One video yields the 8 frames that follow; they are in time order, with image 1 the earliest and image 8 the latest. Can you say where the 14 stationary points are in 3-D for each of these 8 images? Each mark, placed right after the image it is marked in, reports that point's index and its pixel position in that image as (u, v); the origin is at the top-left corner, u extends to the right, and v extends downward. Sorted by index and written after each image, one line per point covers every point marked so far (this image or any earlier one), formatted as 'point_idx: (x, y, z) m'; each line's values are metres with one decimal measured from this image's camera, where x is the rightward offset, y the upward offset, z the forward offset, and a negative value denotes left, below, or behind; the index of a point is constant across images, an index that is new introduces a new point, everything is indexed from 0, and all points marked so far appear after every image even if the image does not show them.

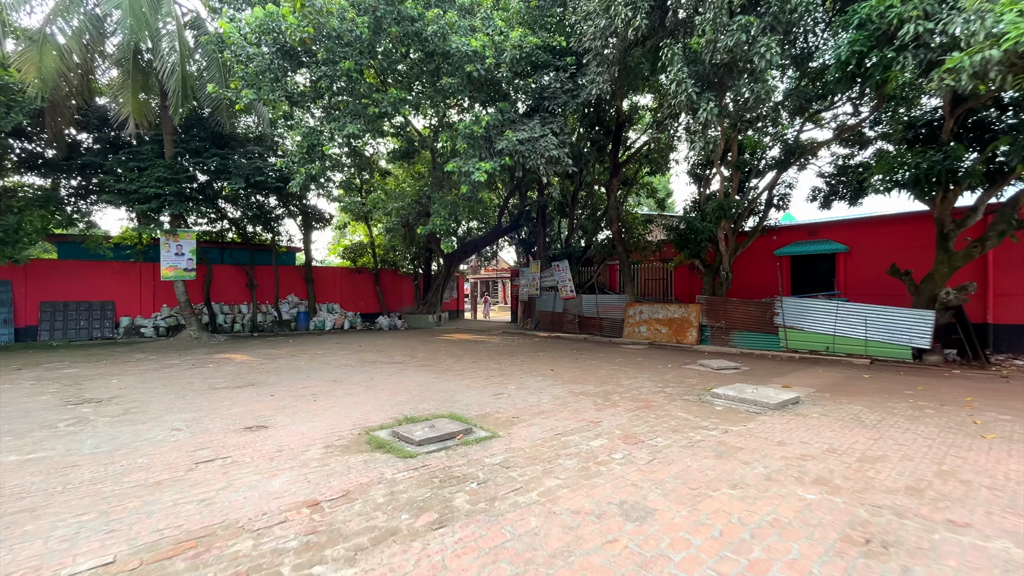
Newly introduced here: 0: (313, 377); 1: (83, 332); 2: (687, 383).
0: (-3.4, -1.5, +7.8) m
1: (-13.1, -1.4, +14.0) m
2: (+2.7, -1.5, +7.2) m
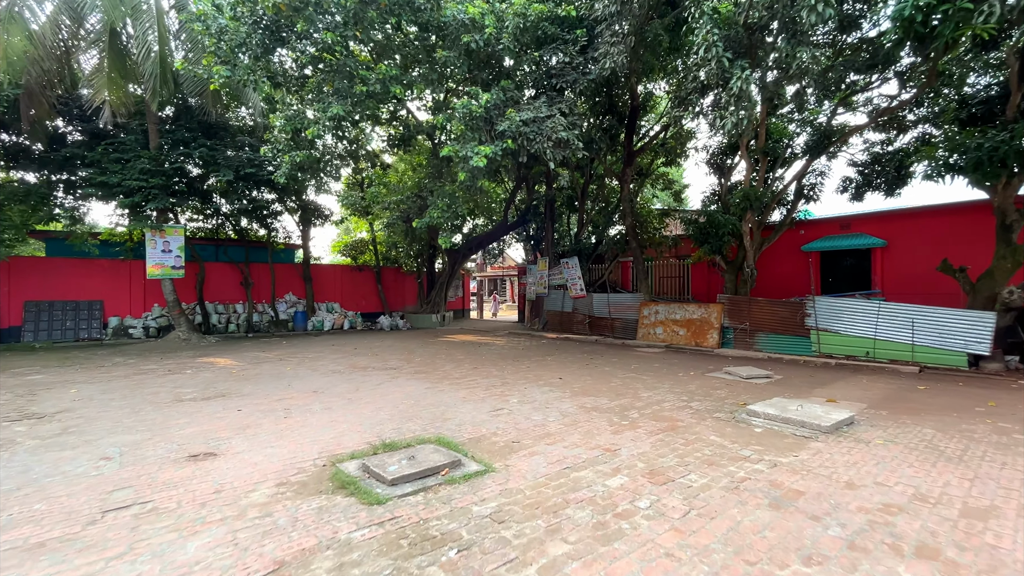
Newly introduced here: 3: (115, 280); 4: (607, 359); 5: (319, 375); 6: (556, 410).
0: (-3.4, -1.5, +7.0) m
1: (-13.0, -1.3, +13.4) m
2: (+2.8, -1.5, +6.3) m
3: (-12.4, +0.2, +14.3) m
4: (+2.0, -1.5, +9.9) m
5: (-3.4, -1.5, +8.2) m
6: (+0.5, -1.5, +5.6) m
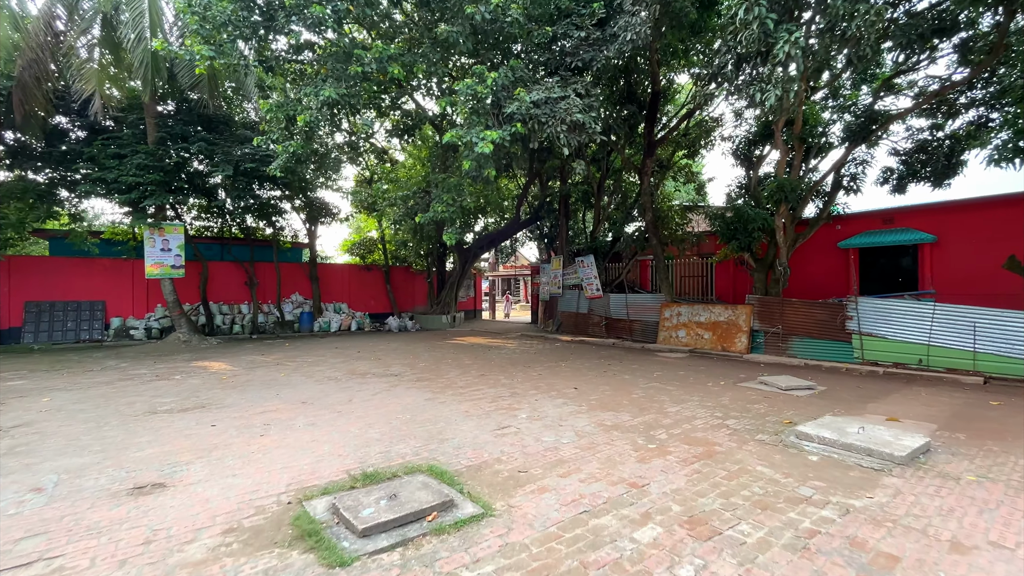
0: (-3.2, -1.5, +6.4) m
1: (-12.6, -1.3, +13.1) m
2: (+2.9, -1.5, +5.5) m
3: (-12.0, +0.2, +14.0) m
4: (+2.3, -1.5, +9.1) m
5: (-3.3, -1.5, +7.6) m
6: (+0.6, -1.5, +4.9) m
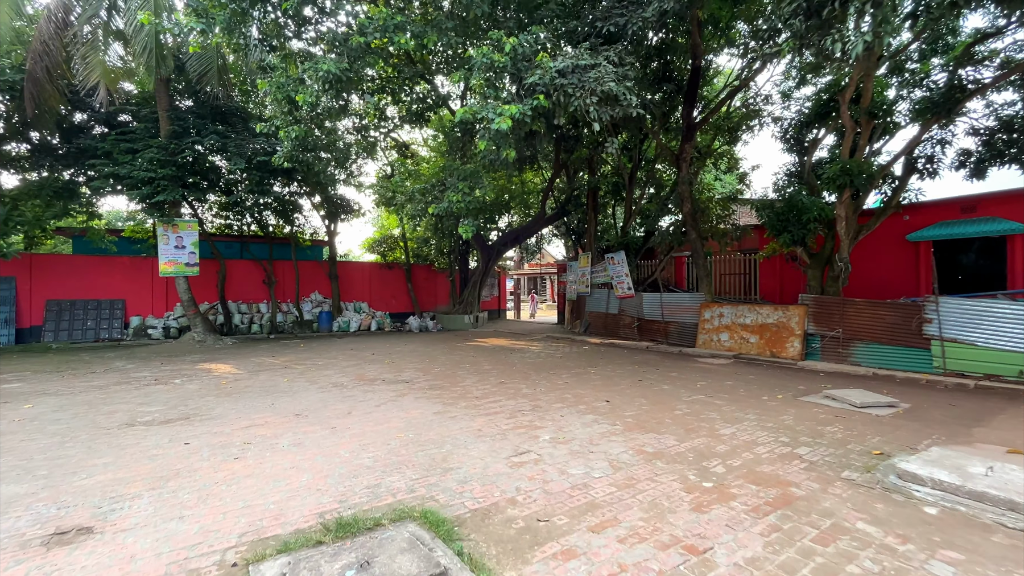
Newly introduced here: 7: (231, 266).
0: (-3.0, -1.5, +5.7) m
1: (-12.0, -1.3, +13.0) m
2: (+3.1, -1.5, +4.5) m
3: (-11.3, +0.3, +13.8) m
4: (+2.7, -1.5, +8.1) m
5: (-2.9, -1.5, +6.9) m
6: (+0.8, -1.5, +4.0) m
7: (-9.2, +0.7, +15.0) m
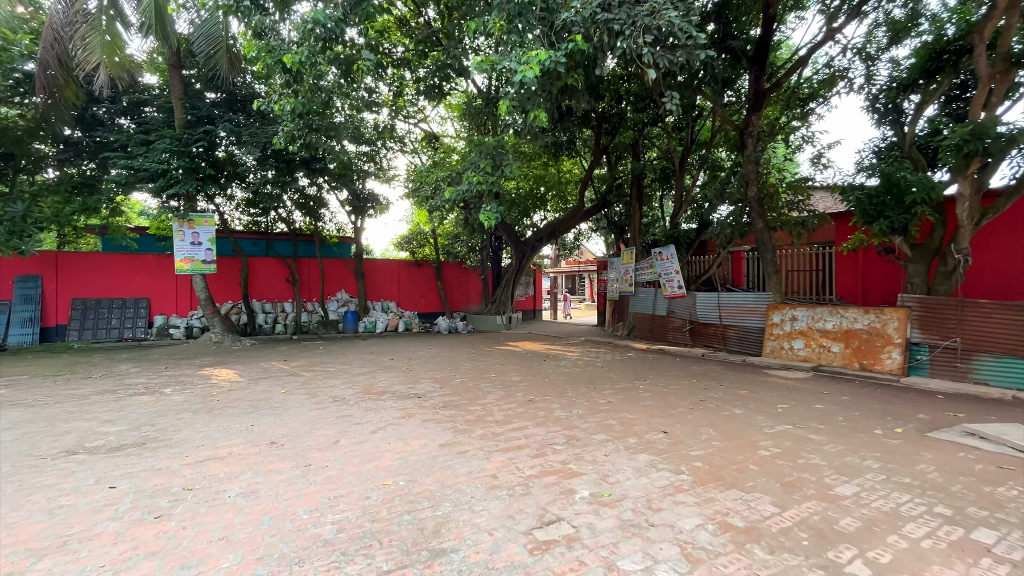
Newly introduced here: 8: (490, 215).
0: (-2.7, -1.5, +4.7) m
1: (-11.0, -1.2, +12.7) m
2: (+3.3, -1.4, +3.0) m
3: (-10.3, +0.3, +13.5) m
4: (+3.1, -1.5, +6.6) m
5: (-2.6, -1.5, +5.9) m
6: (+0.9, -1.4, +2.7) m
7: (-8.1, +0.8, +14.5) m
8: (-0.6, +2.0, +12.0) m
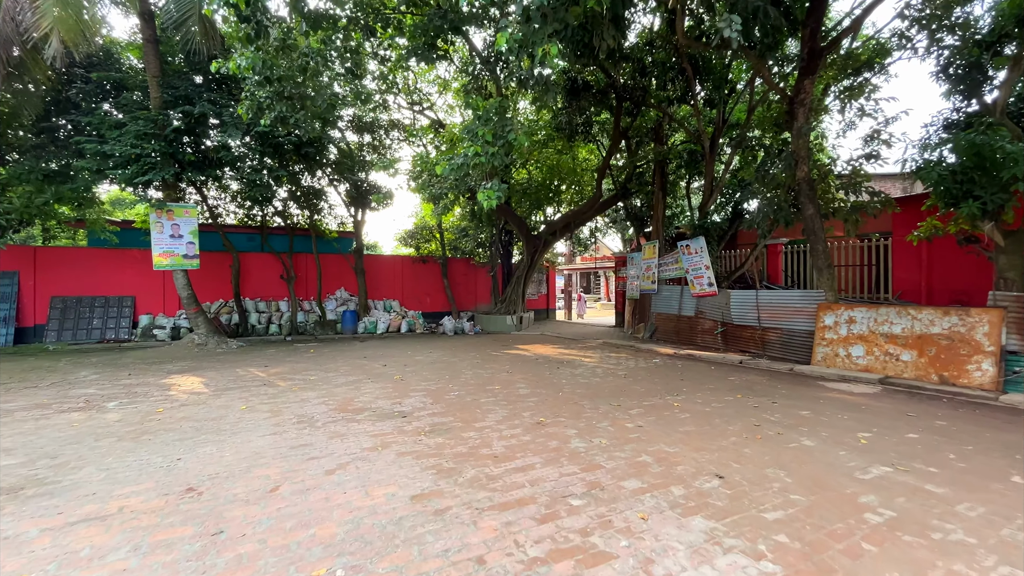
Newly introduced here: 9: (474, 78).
0: (-2.7, -1.4, +3.6) m
1: (-10.8, -1.2, +11.8) m
2: (+3.2, -1.4, +1.7) m
3: (-10.0, +0.4, +12.6) m
4: (+3.2, -1.4, +5.3) m
5: (-2.5, -1.4, +4.8) m
6: (+0.9, -1.4, +1.5) m
7: (-7.8, +0.9, +13.6) m
8: (-0.4, +2.0, +10.8) m
9: (-0.9, +5.2, +11.3) m
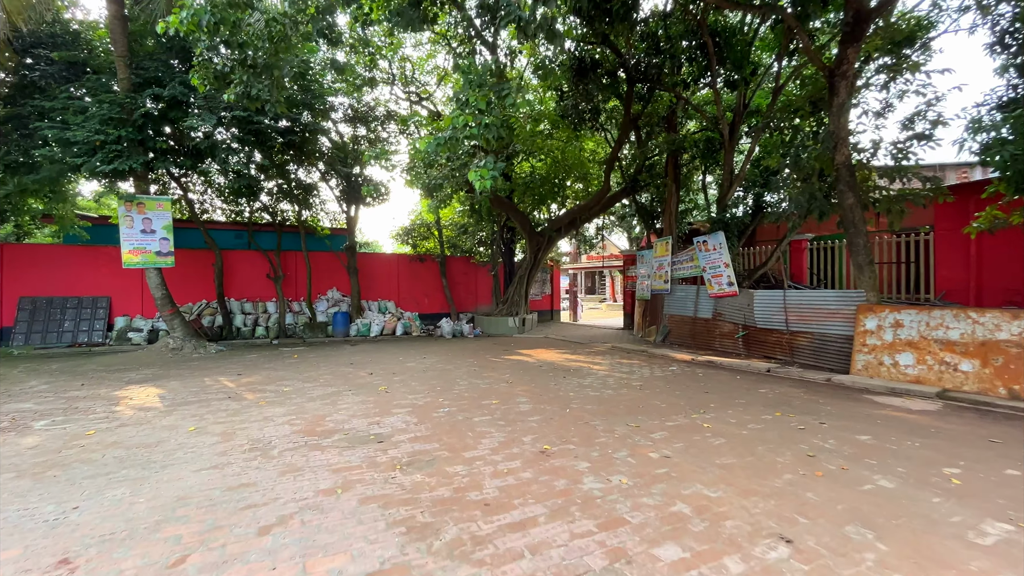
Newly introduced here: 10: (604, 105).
0: (-2.7, -1.4, +2.8) m
1: (-10.7, -1.2, +11.0) m
2: (+3.2, -1.4, +0.8) m
3: (-10.0, +0.4, +11.8) m
4: (+3.2, -1.4, +4.4) m
5: (-2.5, -1.4, +3.9) m
6: (+0.8, -1.4, +0.6) m
7: (-7.8, +0.9, +12.8) m
8: (-0.4, +2.0, +9.9) m
9: (-0.9, +5.2, +10.5) m
10: (+2.3, +4.6, +11.6) m
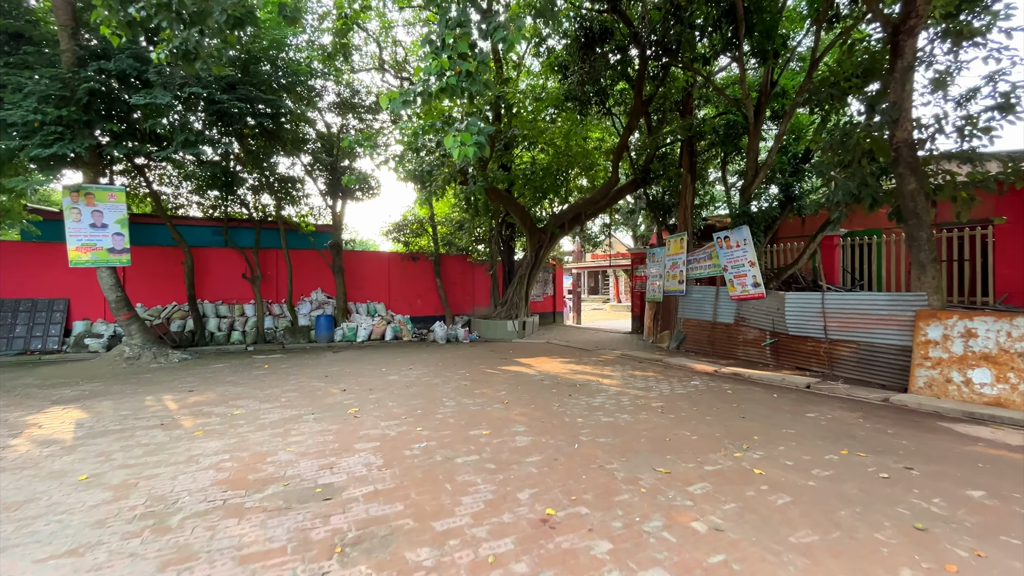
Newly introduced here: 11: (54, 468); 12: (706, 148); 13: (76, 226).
0: (-2.8, -1.4, +1.7) m
1: (-10.8, -1.2, +10.0) m
2: (+3.1, -1.4, -0.3) m
3: (-10.0, +0.3, +10.7) m
4: (+3.1, -1.4, +3.3) m
5: (-2.6, -1.5, +2.8) m
6: (+0.8, -1.4, -0.5) m
7: (-7.8, +0.8, +11.7) m
8: (-0.4, +2.0, +8.8) m
9: (-0.9, +5.2, +9.4) m
10: (+2.3, +4.6, +10.5) m
11: (-3.7, -1.5, +3.8) m
12: (+4.5, +3.3, +10.7) m
13: (-7.8, +1.1, +8.2) m
